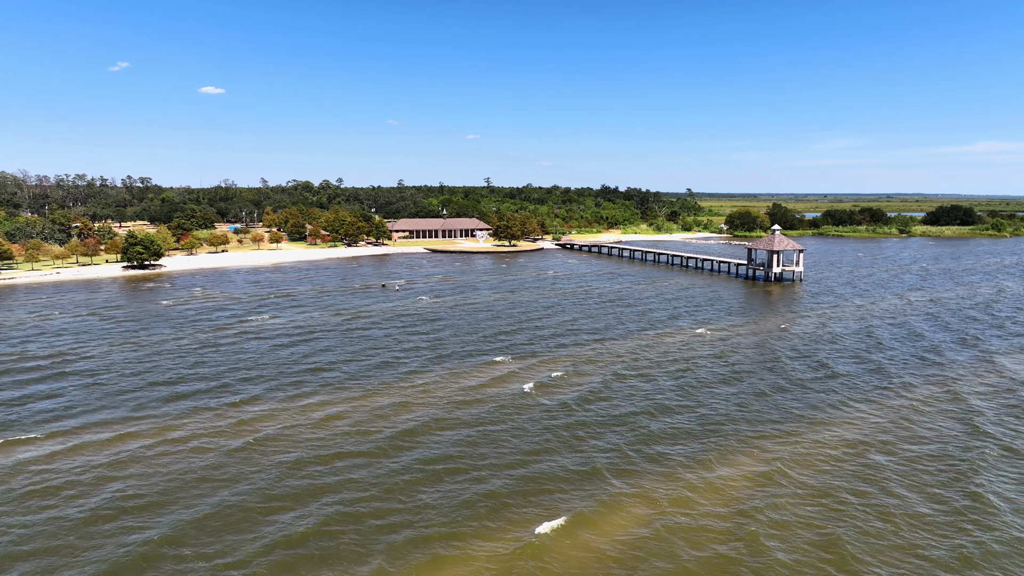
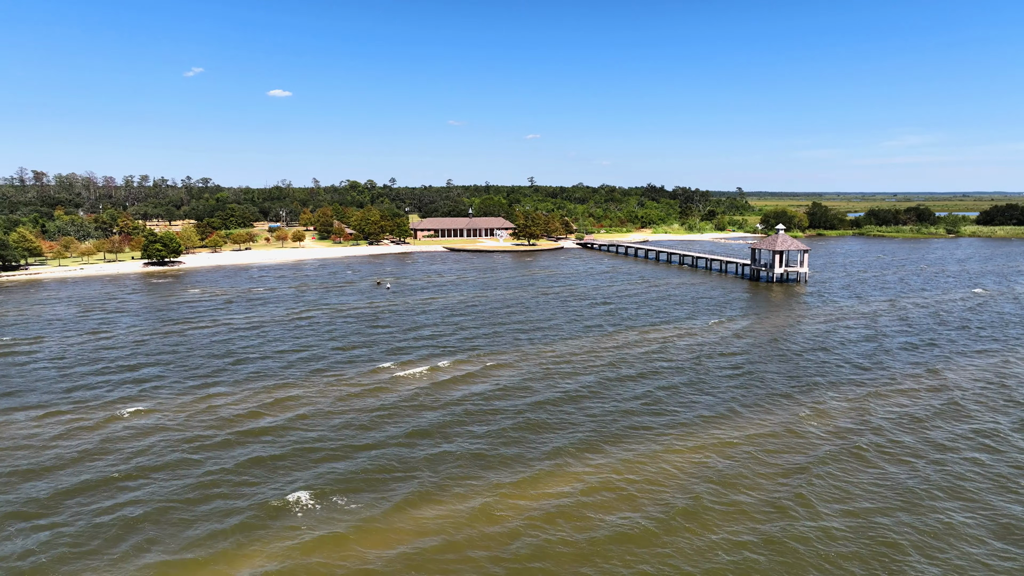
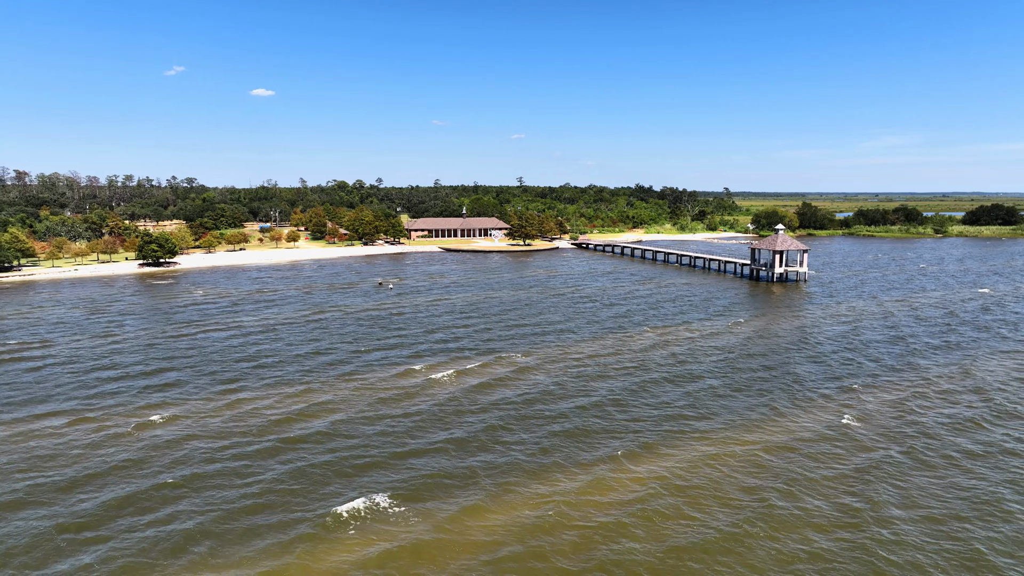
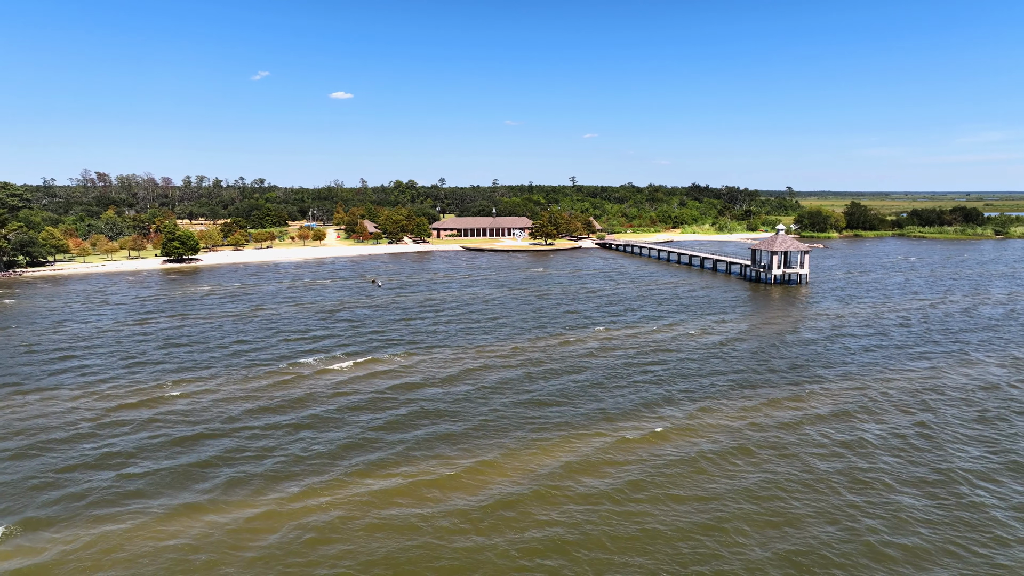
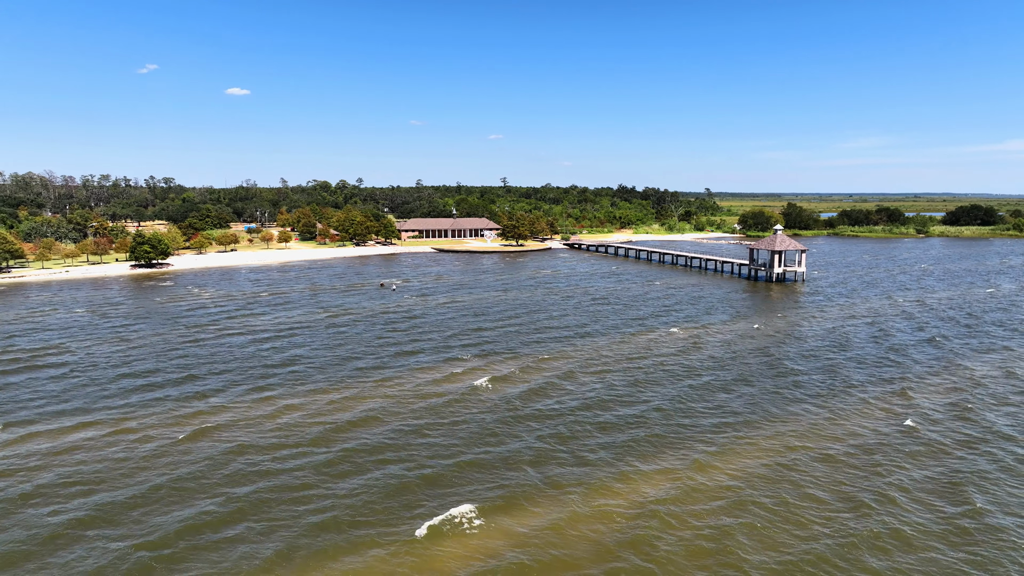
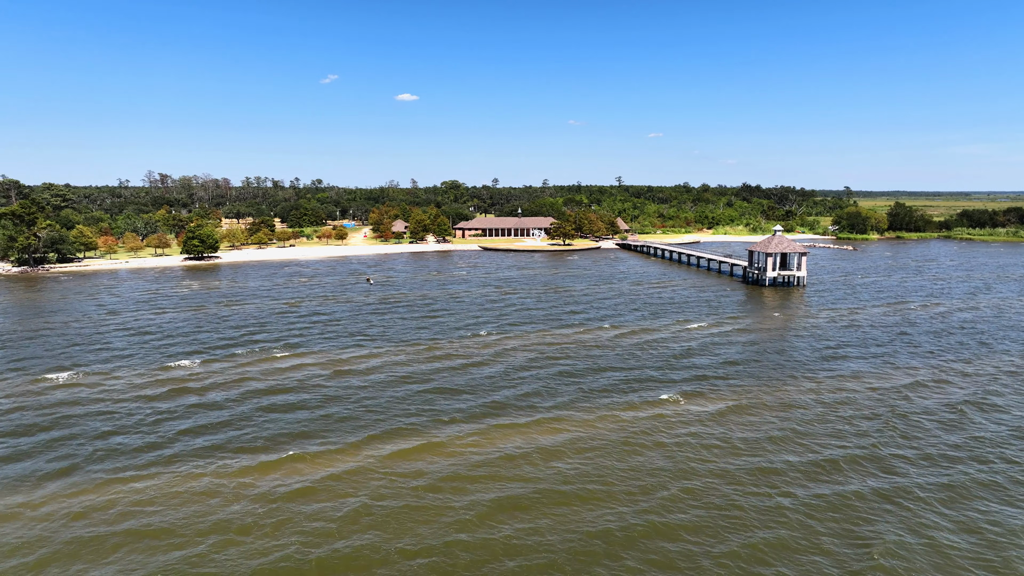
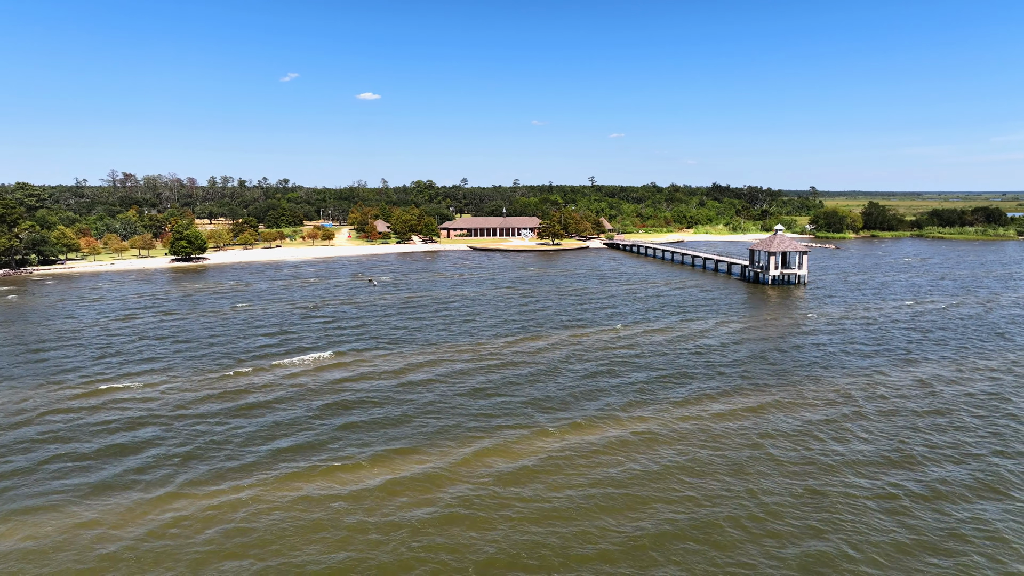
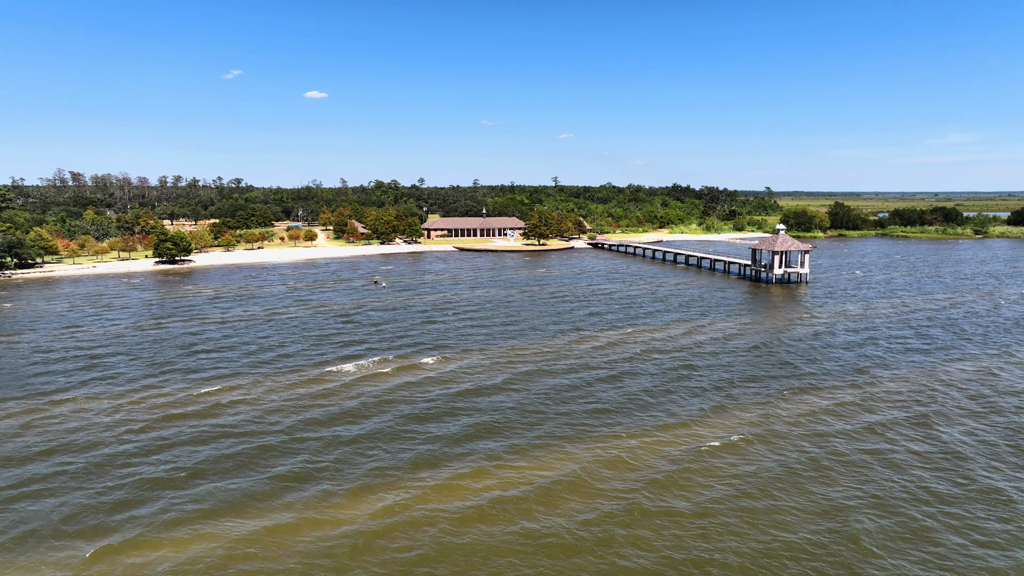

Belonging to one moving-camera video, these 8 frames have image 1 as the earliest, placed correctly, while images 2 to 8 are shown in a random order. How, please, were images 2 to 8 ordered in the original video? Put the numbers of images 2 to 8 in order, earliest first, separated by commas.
5, 3, 2, 8, 4, 7, 6
